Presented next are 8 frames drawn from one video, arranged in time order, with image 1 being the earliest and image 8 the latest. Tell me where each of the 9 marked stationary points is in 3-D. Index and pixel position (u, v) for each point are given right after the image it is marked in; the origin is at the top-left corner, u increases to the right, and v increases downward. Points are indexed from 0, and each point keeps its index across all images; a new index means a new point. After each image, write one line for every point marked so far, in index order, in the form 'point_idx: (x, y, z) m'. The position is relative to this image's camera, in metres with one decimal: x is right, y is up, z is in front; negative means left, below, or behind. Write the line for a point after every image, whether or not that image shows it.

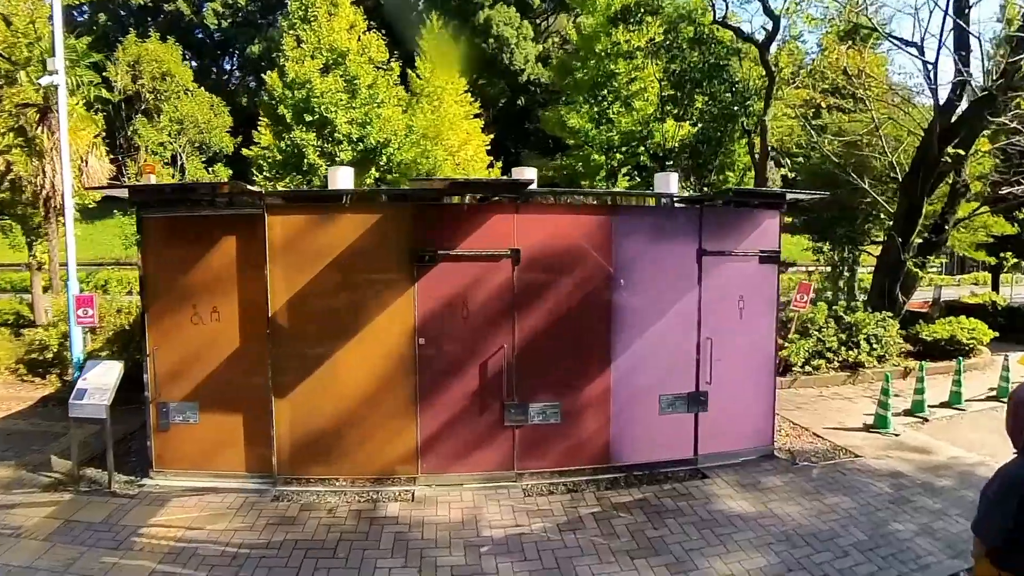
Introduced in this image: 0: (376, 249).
0: (-1.1, +0.3, +5.5) m
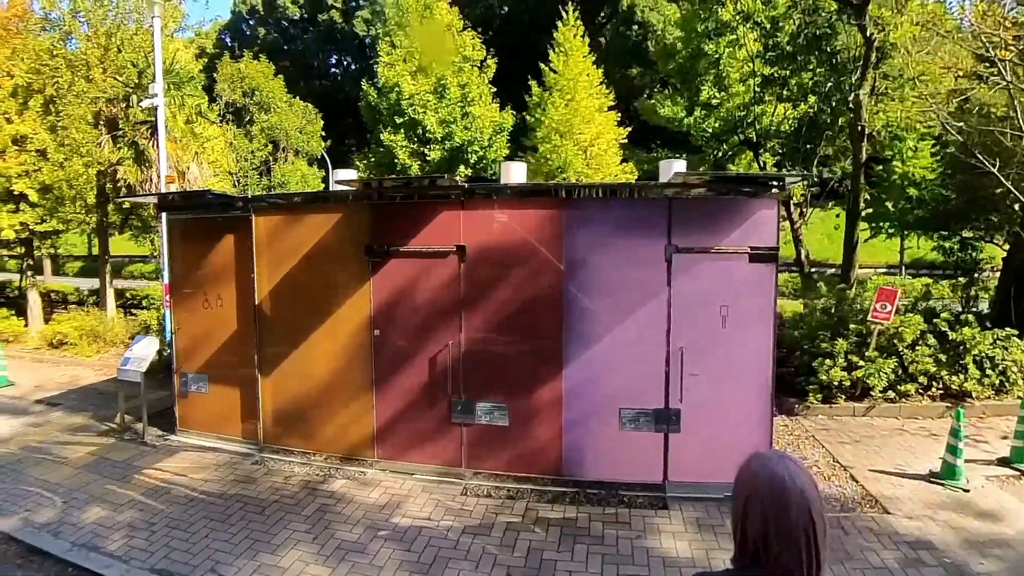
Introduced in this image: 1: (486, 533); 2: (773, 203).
0: (-1.6, +0.4, +5.9) m
1: (-0.2, -1.9, +5.2) m
2: (+2.2, +0.7, +5.4) m
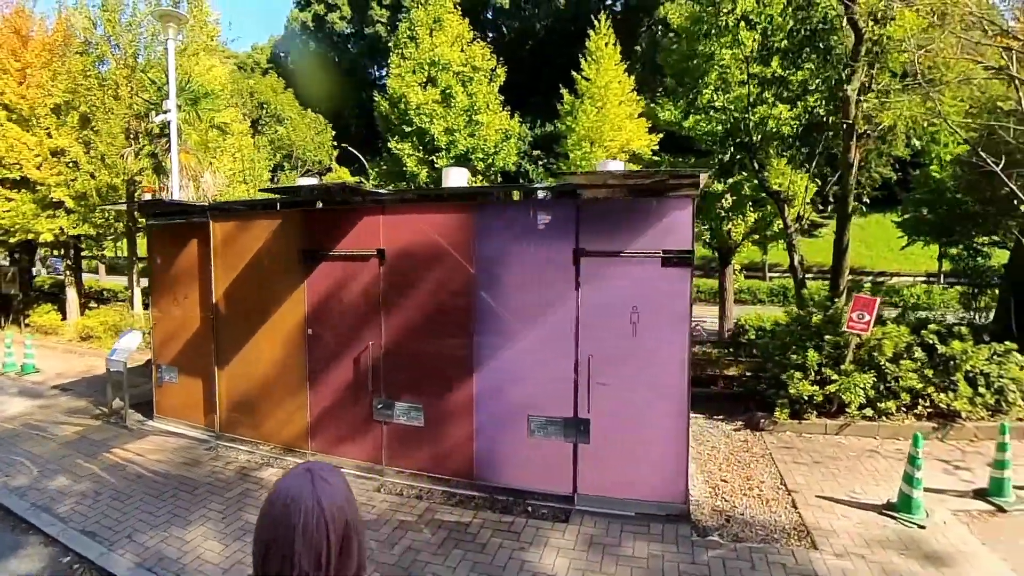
0: (-2.2, +0.4, +6.3) m
1: (-1.1, -1.9, +5.3) m
2: (+1.4, +0.7, +5.2) m
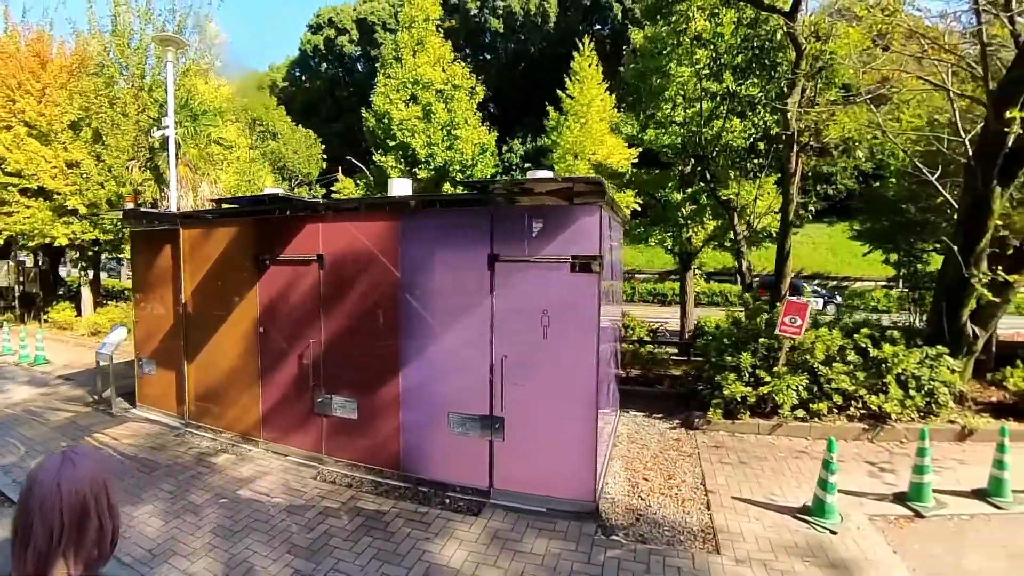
0: (-2.9, +0.4, +6.8) m
1: (-1.8, -1.9, +5.7) m
2: (+0.7, +0.6, +5.4) m
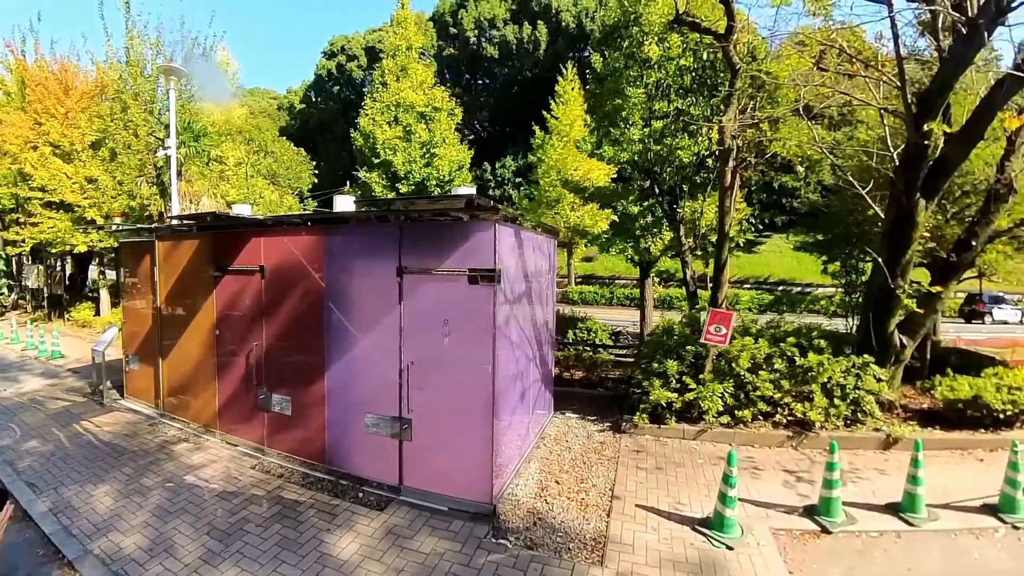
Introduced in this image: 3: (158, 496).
0: (-3.6, +0.3, +7.6) m
1: (-2.7, -2.0, +6.4) m
2: (-0.2, +0.5, +5.9) m
3: (-3.5, -2.0, +6.5) m
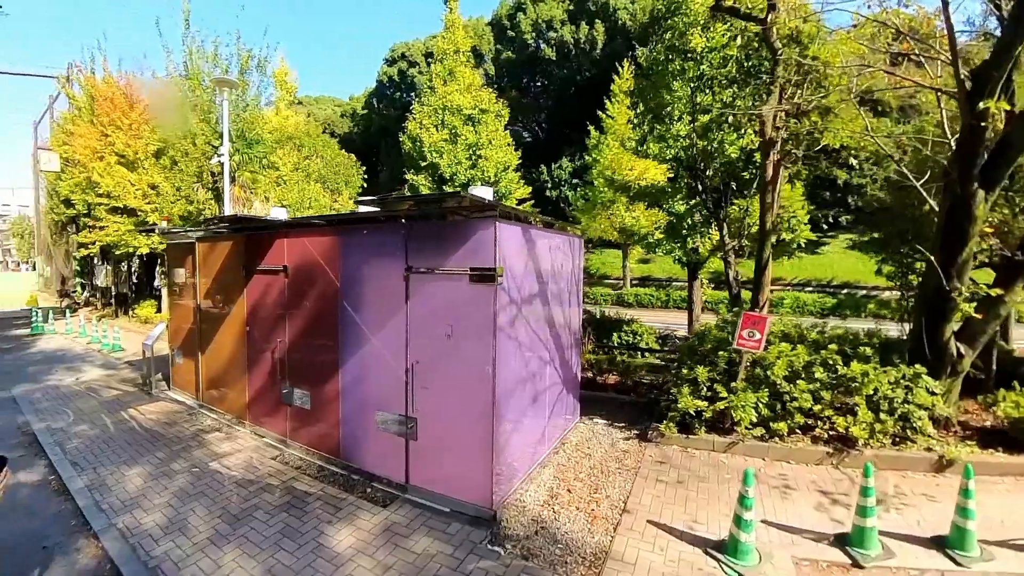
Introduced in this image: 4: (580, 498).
0: (-3.4, +0.3, +8.0) m
1: (-2.7, -2.0, +6.6) m
2: (-0.3, +0.5, +5.8) m
3: (-3.4, -2.0, +6.8) m
4: (+0.7, -2.1, +6.4) m
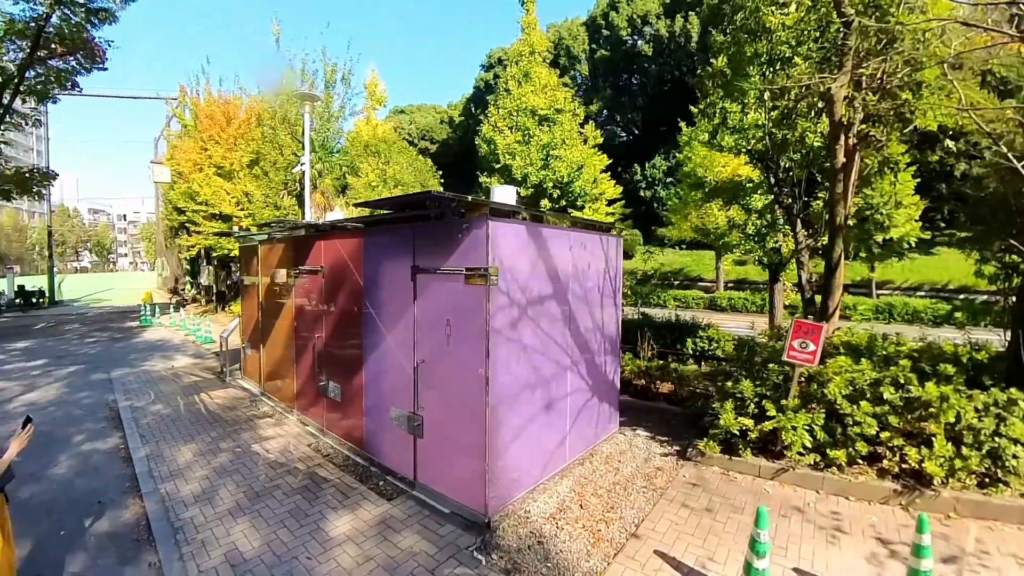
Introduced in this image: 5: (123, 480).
0: (-2.8, +0.3, +8.4) m
1: (-2.5, -2.0, +6.9) m
2: (-0.3, +0.5, +5.6) m
3: (-3.2, -2.0, +7.2) m
4: (+0.7, -2.1, +5.9) m
5: (-4.0, -2.0, +6.8) m
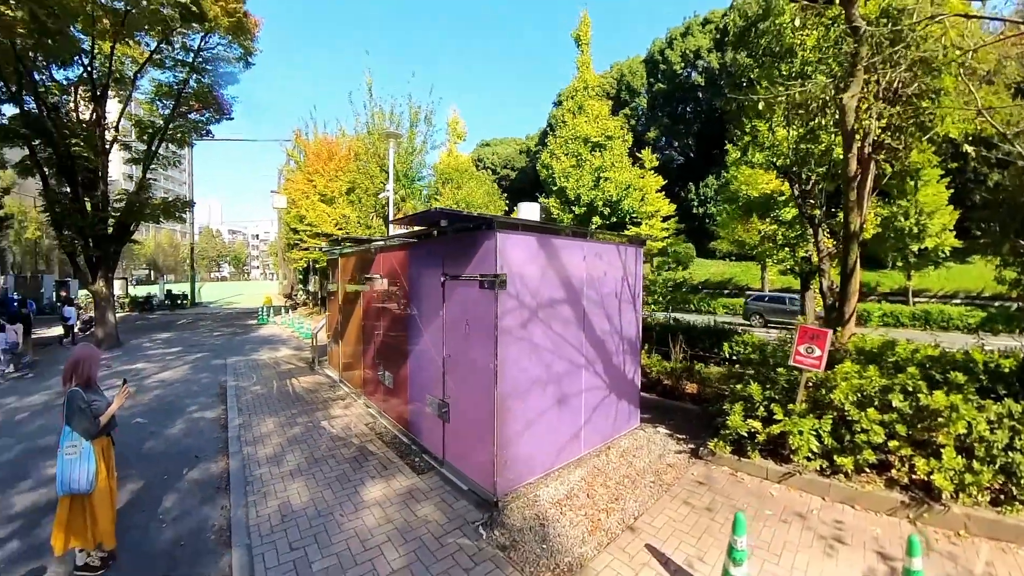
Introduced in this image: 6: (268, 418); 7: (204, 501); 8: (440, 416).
0: (-2.1, +0.3, +9.5) m
1: (-2.1, -2.0, +7.9) m
2: (-0.2, +0.6, +6.2) m
3: (-2.7, -2.0, +8.4) m
4: (+0.8, -2.1, +6.2) m
5: (-3.7, -2.0, +8.1) m
6: (-3.3, -1.9, +8.8) m
7: (-3.1, -2.1, +6.5) m
8: (-0.8, -1.4, +7.0) m
